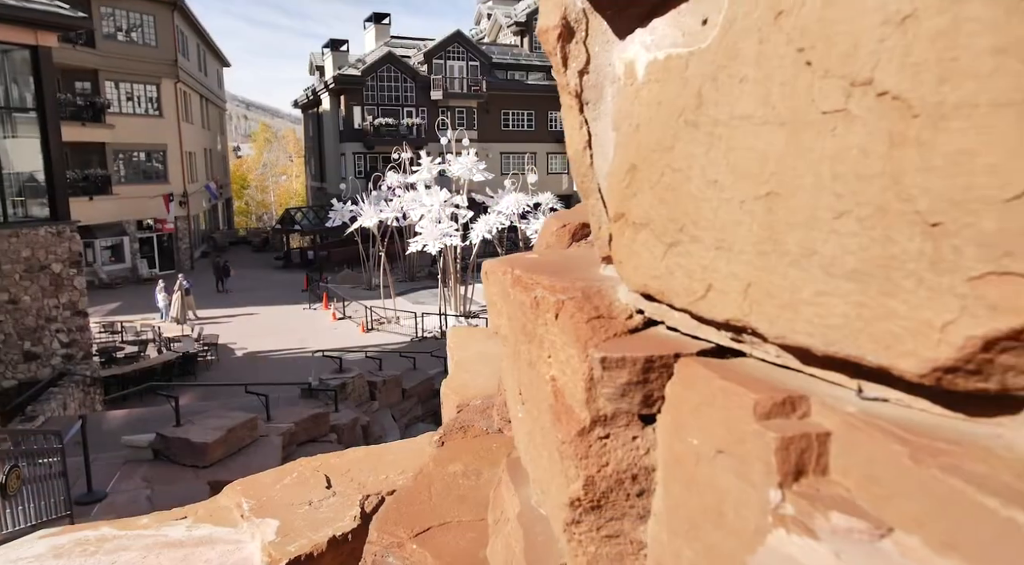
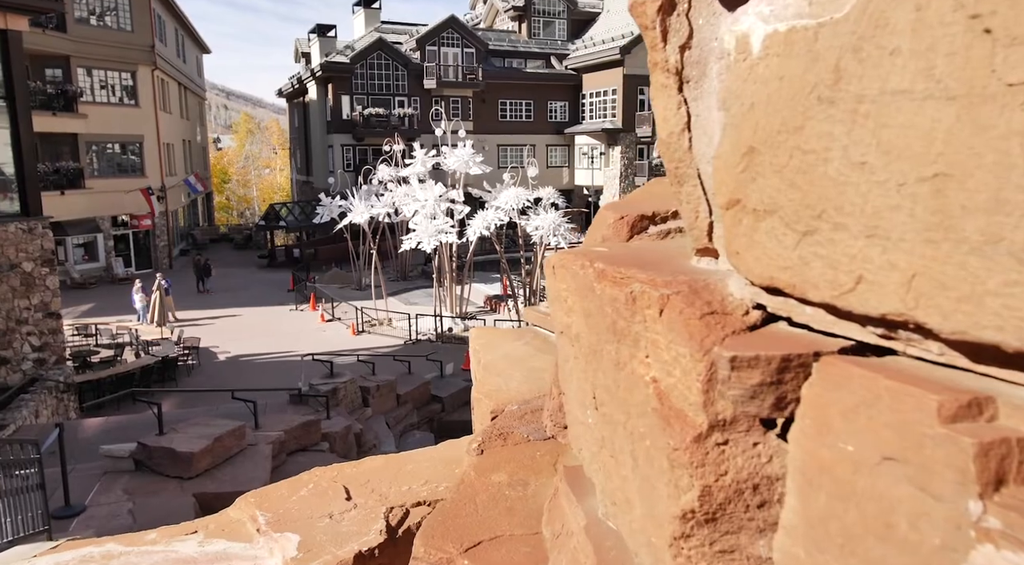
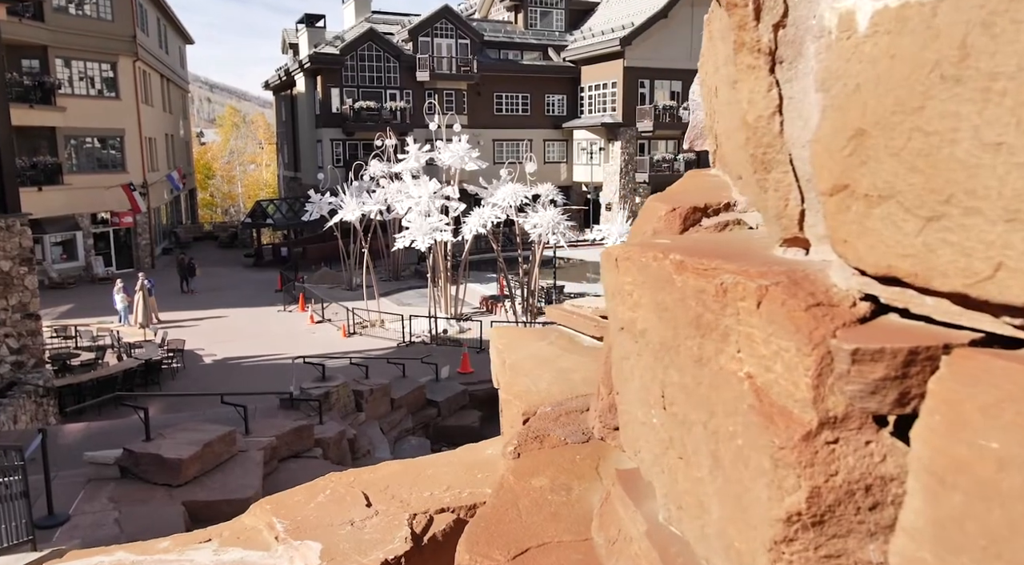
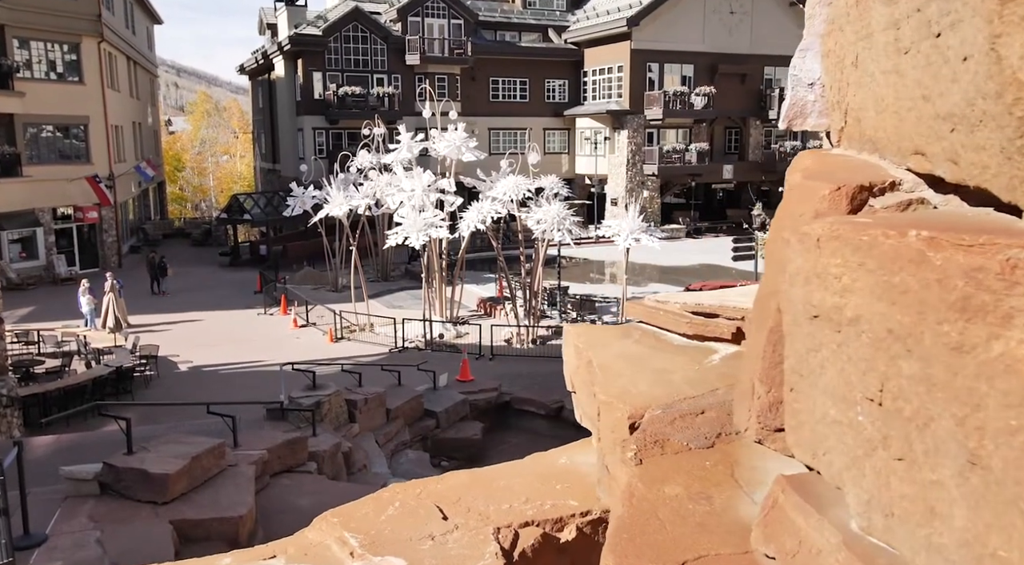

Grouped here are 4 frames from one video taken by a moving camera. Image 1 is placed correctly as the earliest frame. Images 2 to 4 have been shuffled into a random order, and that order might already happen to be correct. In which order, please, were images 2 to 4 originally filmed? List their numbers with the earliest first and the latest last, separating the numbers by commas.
2, 3, 4
